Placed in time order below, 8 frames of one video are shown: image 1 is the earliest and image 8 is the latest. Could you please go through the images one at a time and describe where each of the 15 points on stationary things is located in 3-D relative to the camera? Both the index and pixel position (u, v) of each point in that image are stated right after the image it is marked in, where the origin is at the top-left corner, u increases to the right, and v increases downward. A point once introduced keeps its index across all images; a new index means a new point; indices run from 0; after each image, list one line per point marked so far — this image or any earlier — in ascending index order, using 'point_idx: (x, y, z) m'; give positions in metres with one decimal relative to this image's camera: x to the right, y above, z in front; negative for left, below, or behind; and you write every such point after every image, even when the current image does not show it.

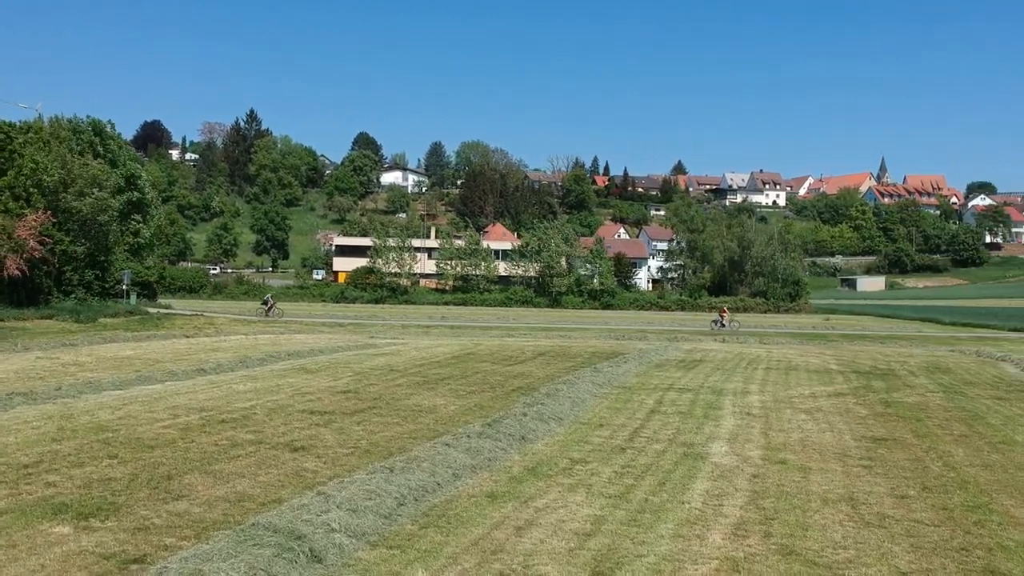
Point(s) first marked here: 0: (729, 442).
0: (+3.4, -2.4, +15.5) m
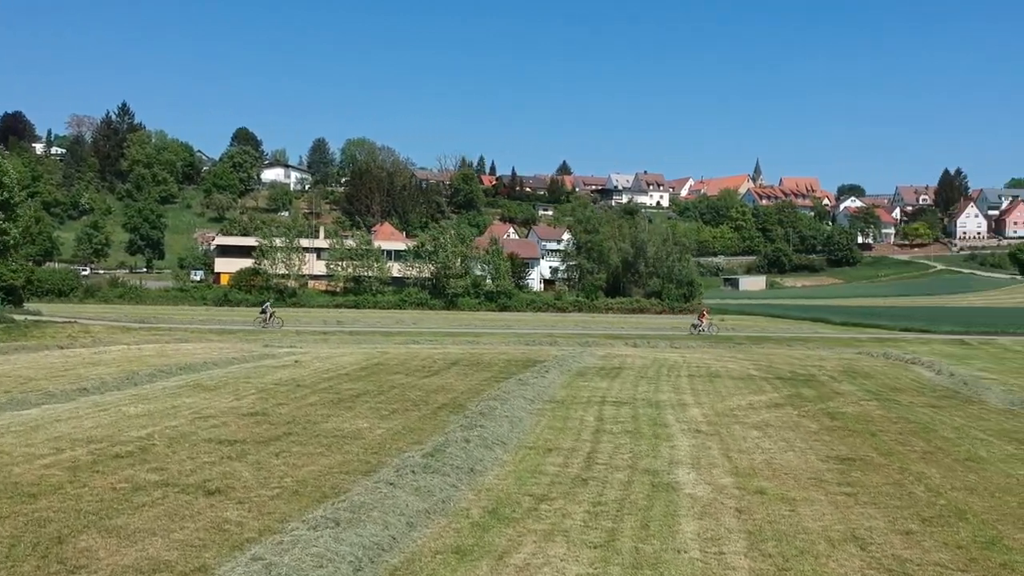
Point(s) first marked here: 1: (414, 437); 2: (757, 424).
0: (+2.6, -2.6, +14.2) m
1: (-1.6, -2.5, +16.2) m
2: (+4.7, -2.6, +18.7) m
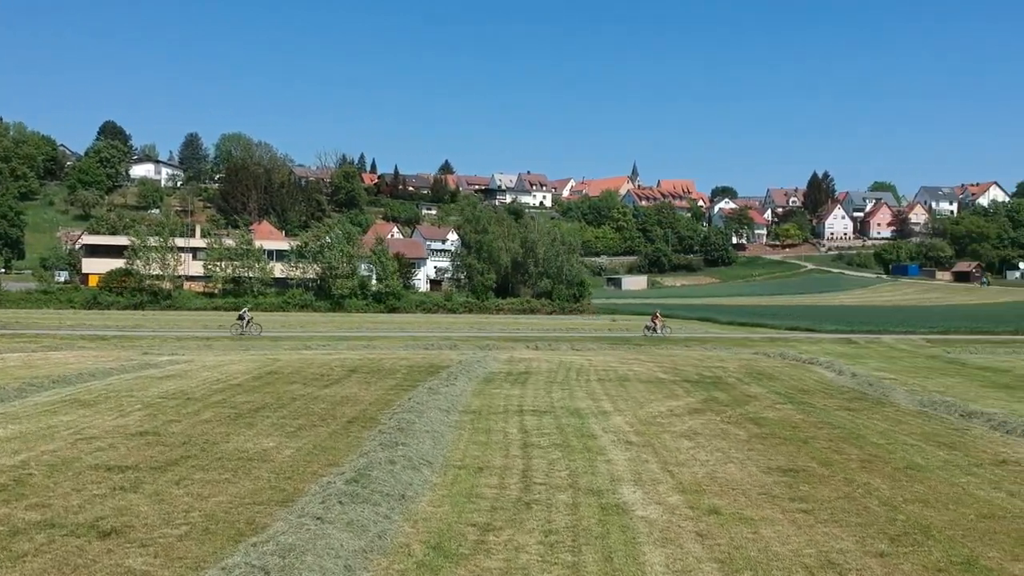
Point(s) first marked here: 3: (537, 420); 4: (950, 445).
0: (+1.7, -2.7, +13.3) m
1: (-2.7, -2.6, +14.8) m
2: (+3.2, -2.6, +18.0) m
3: (+0.5, -2.6, +19.1) m
4: (+7.6, -2.7, +17.1) m
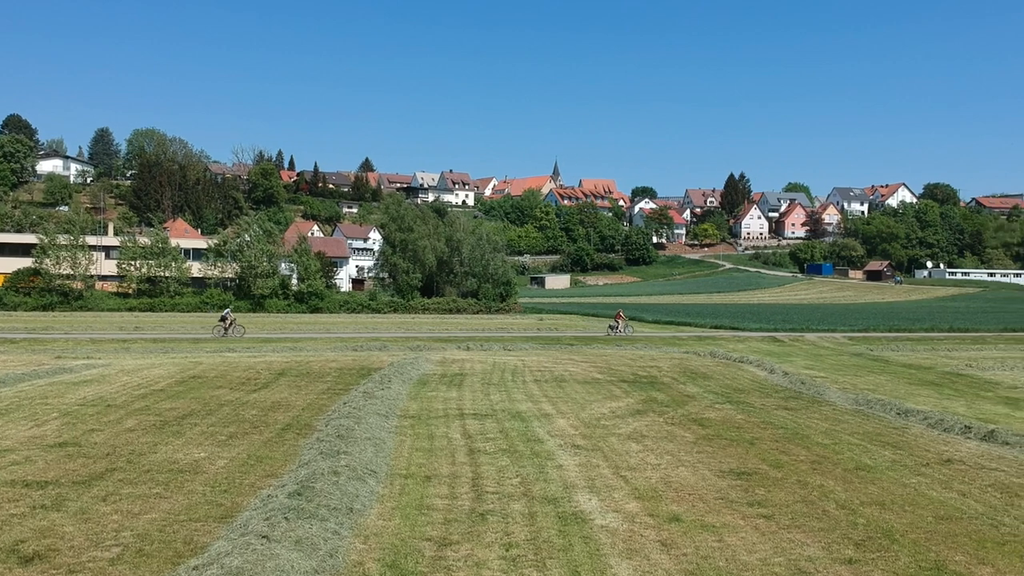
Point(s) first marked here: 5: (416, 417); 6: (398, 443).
0: (+1.1, -2.7, +12.9) m
1: (-3.5, -2.6, +14.0) m
2: (+2.2, -2.6, +17.7) m
3: (-0.6, -2.6, +18.5) m
4: (+6.6, -2.7, +17.1) m
5: (-1.9, -2.6, +19.7) m
6: (-1.9, -2.6, +16.4) m
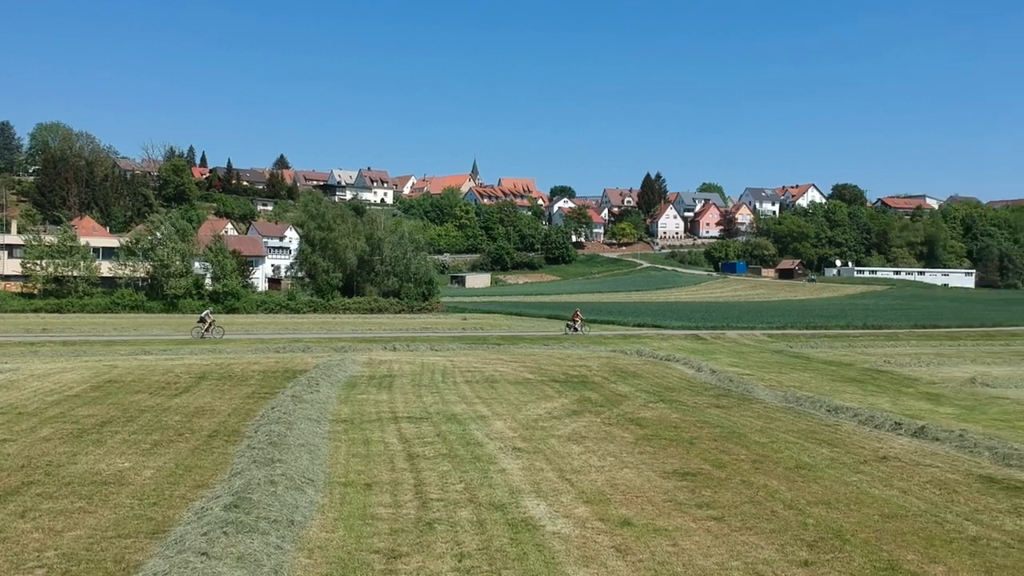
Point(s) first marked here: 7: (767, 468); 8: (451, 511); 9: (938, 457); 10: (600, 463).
0: (+0.4, -2.7, +12.6) m
1: (-4.3, -2.6, +13.4) m
2: (+1.1, -2.6, +17.5) m
3: (-1.8, -2.6, +18.1) m
4: (+5.6, -2.7, +17.3) m
5: (-3.2, -2.6, +19.1) m
6: (-2.9, -2.6, +15.8) m
7: (+3.9, -2.7, +14.9) m
8: (-0.7, -2.7, +11.9) m
9: (+6.9, -2.7, +16.0) m
10: (+1.3, -2.7, +15.0) m
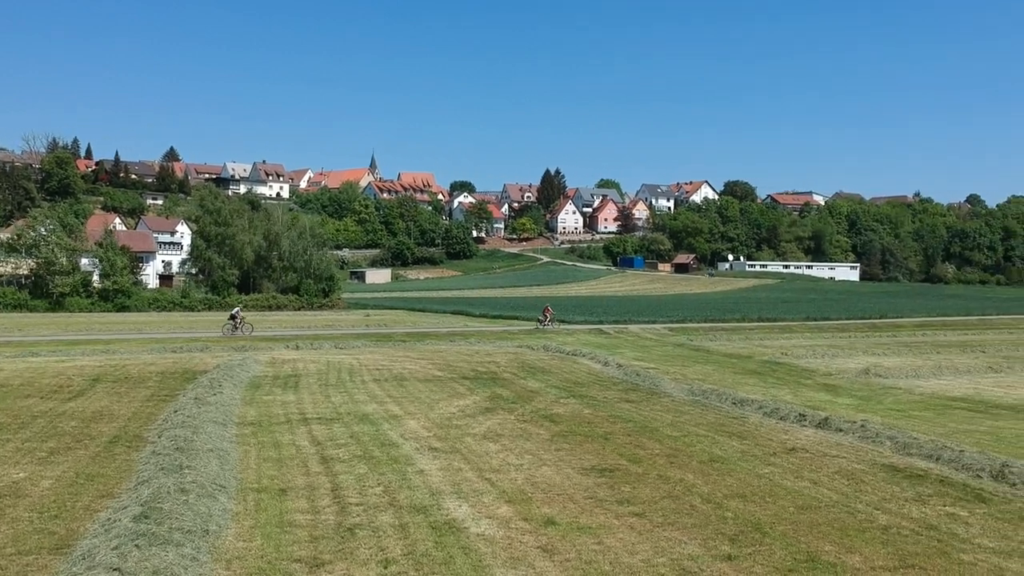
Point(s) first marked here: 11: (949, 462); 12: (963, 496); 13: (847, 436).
0: (-0.6, -2.7, +12.4) m
1: (-5.3, -2.6, +12.8) m
2: (-0.4, -2.6, +17.4) m
3: (-3.3, -2.5, +17.7) m
4: (+4.1, -2.6, +17.6) m
5: (-4.8, -2.5, +18.6) m
6: (-4.2, -2.6, +15.3) m
7: (+2.6, -2.7, +15.1) m
8: (-1.7, -2.7, +11.7) m
9: (+5.5, -2.7, +16.5) m
10: (+0.1, -2.6, +15.0) m
11: (+6.7, -2.7, +15.2) m
12: (+6.0, -2.8, +13.1) m
13: (+6.0, -2.7, +17.7) m
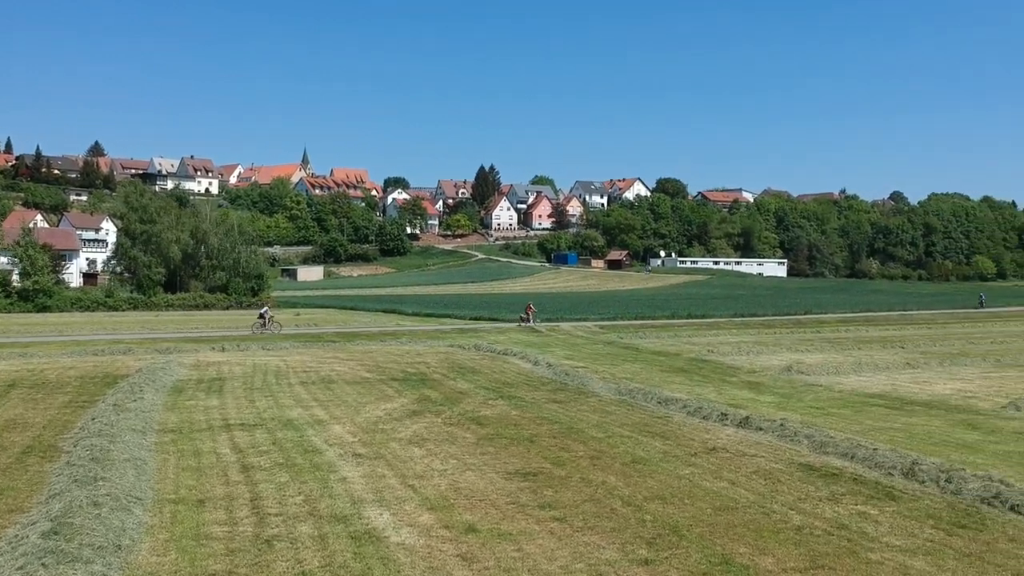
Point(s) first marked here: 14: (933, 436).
0: (-1.6, -2.8, +12.4) m
1: (-6.3, -2.7, +12.4) m
2: (-1.7, -2.7, +17.3) m
3: (-4.6, -2.6, +17.4) m
4: (+2.7, -2.7, +17.9) m
5: (-6.2, -2.6, +18.2) m
6: (-5.3, -2.7, +15.0) m
7: (+1.4, -2.7, +15.3) m
8: (-2.6, -2.8, +11.6) m
9: (+4.3, -2.7, +16.8) m
10: (-1.1, -2.7, +14.9) m
11: (+5.6, -2.7, +15.6) m
12: (+4.9, -2.8, +13.4) m
13: (+4.7, -2.7, +18.1) m
14: (+7.8, -2.7, +18.1) m
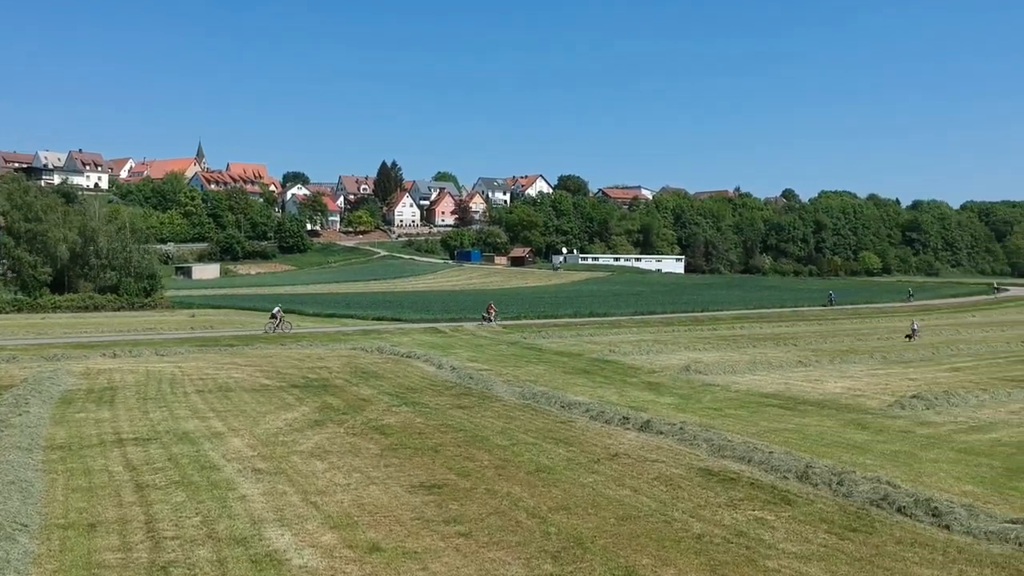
0: (-2.8, -3.0, +12.1) m
1: (-7.5, -2.9, +11.7) m
2: (-3.4, -2.8, +17.0) m
3: (-6.3, -2.8, +16.9) m
4: (+1.0, -2.8, +18.0) m
5: (-7.9, -2.8, +17.5) m
6: (-6.8, -2.9, +14.4) m
7: (0.0, -2.9, +15.3) m
8: (-3.7, -3.0, +11.2) m
9: (+2.6, -2.8, +17.1) m
10: (-2.5, -2.9, +14.7) m
11: (+4.0, -2.9, +16.0) m
12: (+3.6, -3.0, +13.8) m
13: (+2.9, -2.8, +18.4) m
14: (+6.0, -2.8, +18.8) m
